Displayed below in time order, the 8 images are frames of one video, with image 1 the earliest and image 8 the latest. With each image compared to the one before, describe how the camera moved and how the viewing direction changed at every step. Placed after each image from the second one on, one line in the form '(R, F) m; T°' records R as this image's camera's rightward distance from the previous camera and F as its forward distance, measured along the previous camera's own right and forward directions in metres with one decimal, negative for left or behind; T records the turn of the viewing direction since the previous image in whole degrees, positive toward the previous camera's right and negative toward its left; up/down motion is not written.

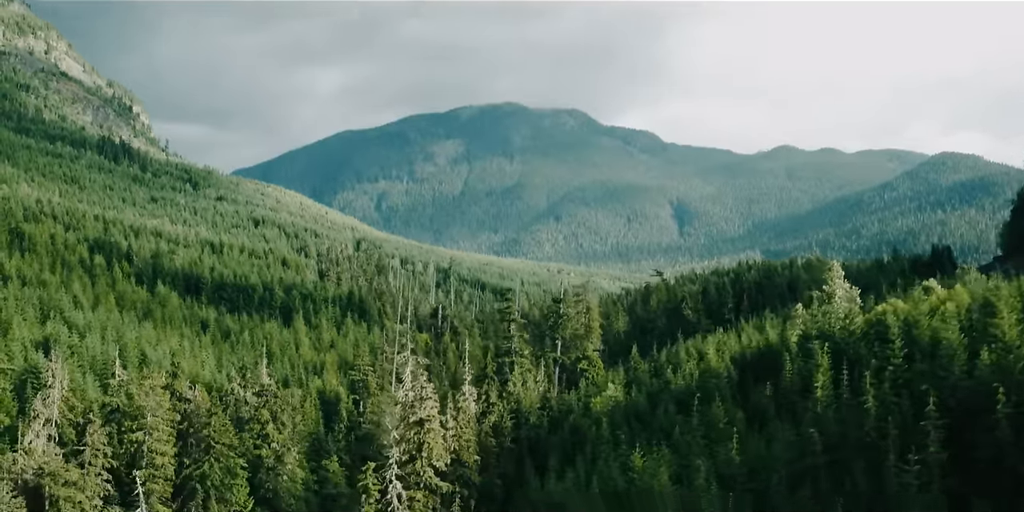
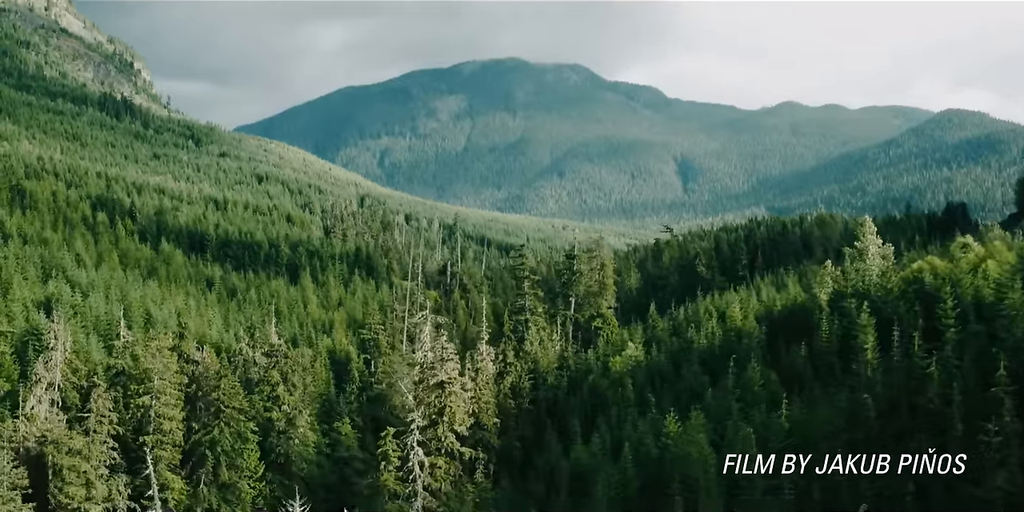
(-0.9, +2.9) m; 0°
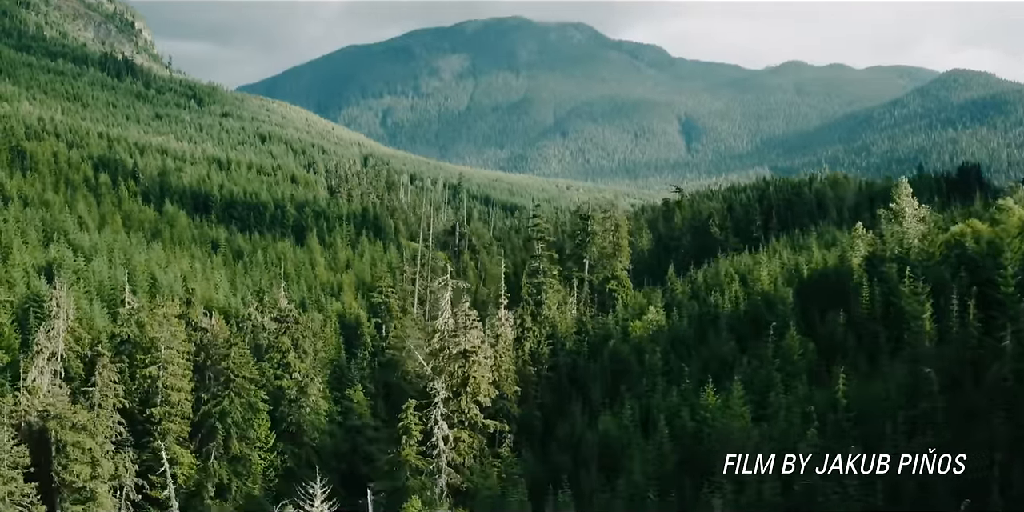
(-1.0, +2.8) m; 0°
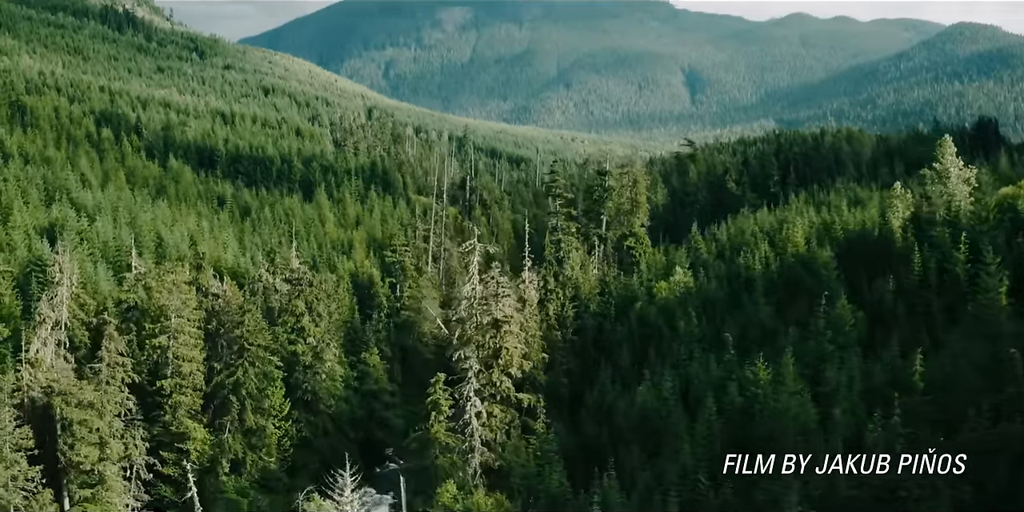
(-1.2, +3.3) m; 0°
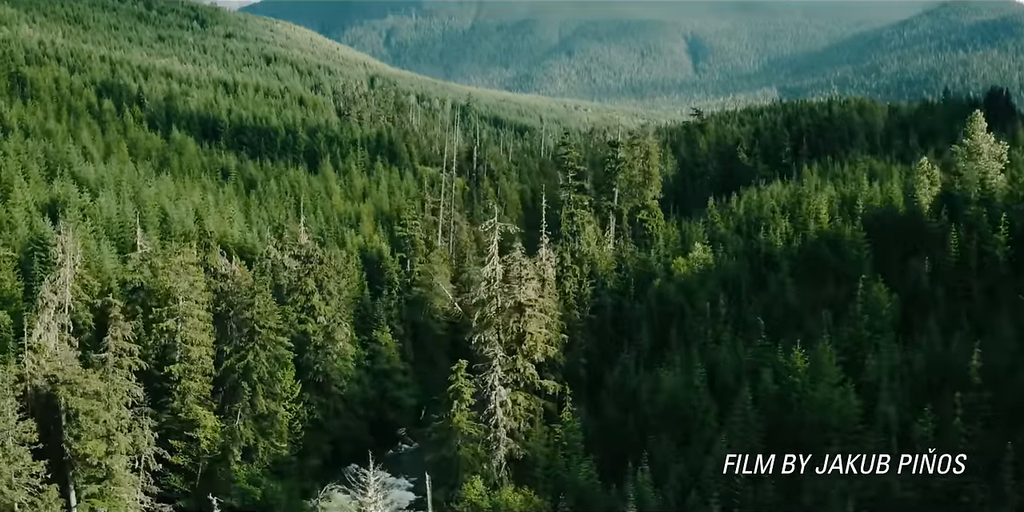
(-0.8, +2.1) m; 0°
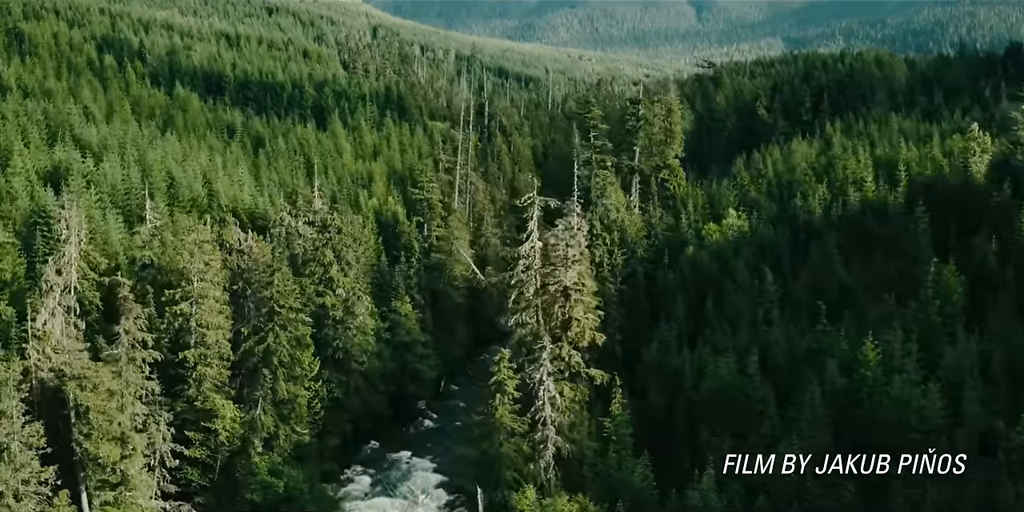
(-1.4, +3.5) m; 0°
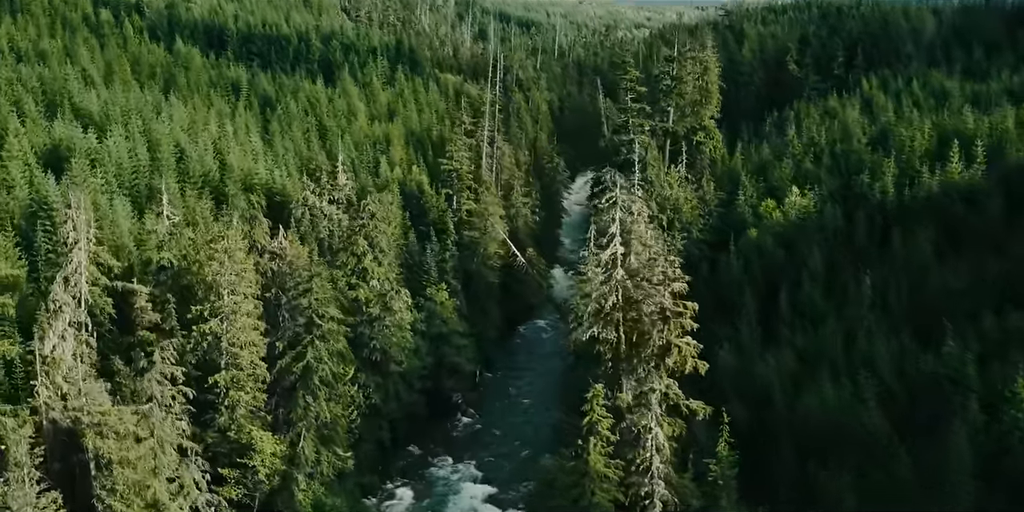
(-2.7, +6.0) m; 0°
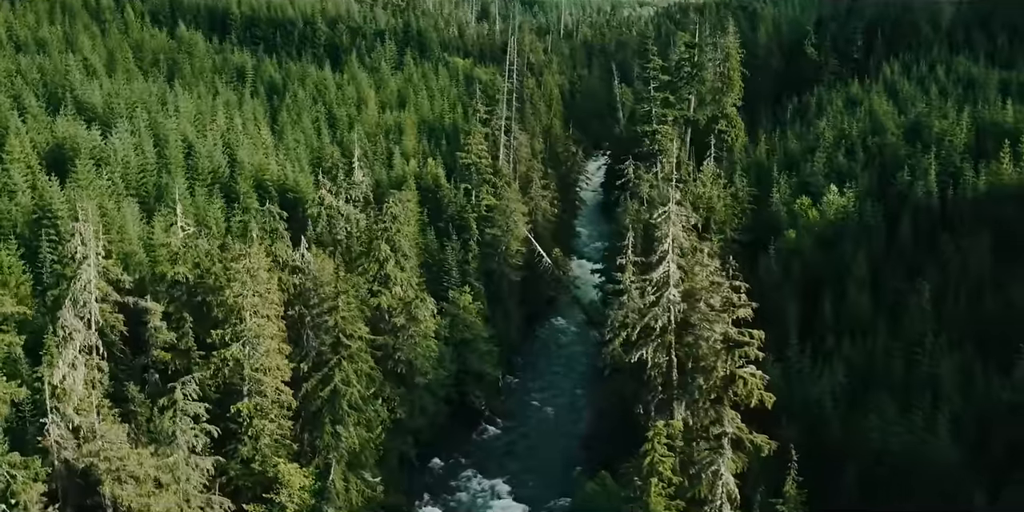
(-1.4, +2.9) m; 0°
